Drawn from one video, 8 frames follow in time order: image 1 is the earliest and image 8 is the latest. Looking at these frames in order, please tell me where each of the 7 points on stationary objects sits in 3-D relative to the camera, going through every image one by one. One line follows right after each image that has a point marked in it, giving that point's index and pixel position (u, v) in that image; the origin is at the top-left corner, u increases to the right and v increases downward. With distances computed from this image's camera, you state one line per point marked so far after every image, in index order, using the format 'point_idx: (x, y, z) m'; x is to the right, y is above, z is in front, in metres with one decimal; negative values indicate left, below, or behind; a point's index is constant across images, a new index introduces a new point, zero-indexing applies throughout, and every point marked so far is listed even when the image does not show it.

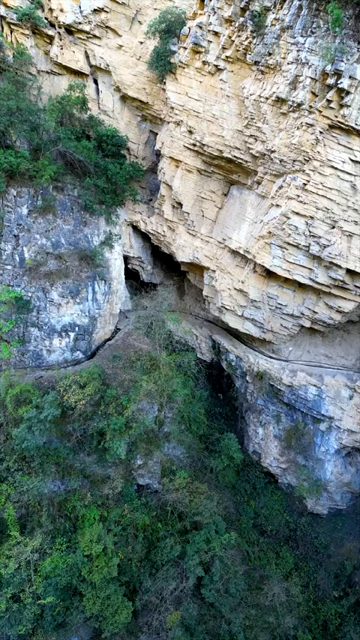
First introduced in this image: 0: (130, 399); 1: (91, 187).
0: (-0.9, -1.5, +8.9) m
1: (-1.7, +2.6, +9.2) m
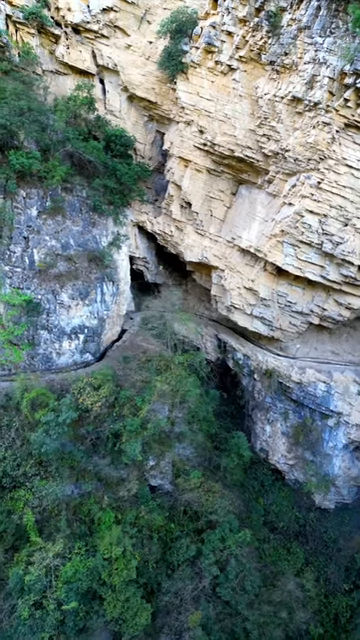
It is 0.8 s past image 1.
0: (-0.7, -1.5, +8.8) m
1: (-1.6, +2.6, +9.1) m
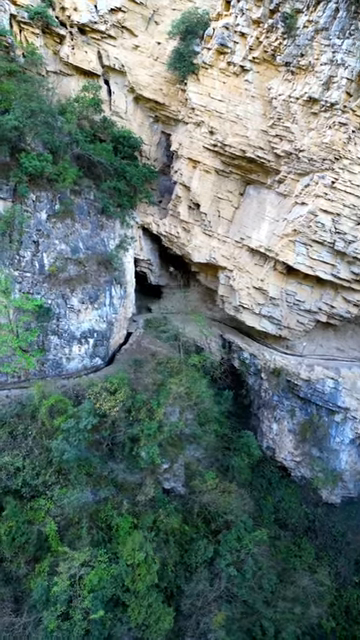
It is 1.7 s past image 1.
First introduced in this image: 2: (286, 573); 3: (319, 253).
0: (-0.4, -1.5, +8.8) m
1: (-1.4, +2.5, +9.0) m
2: (+2.2, -5.3, +9.9) m
3: (+2.5, +1.2, +8.4) m
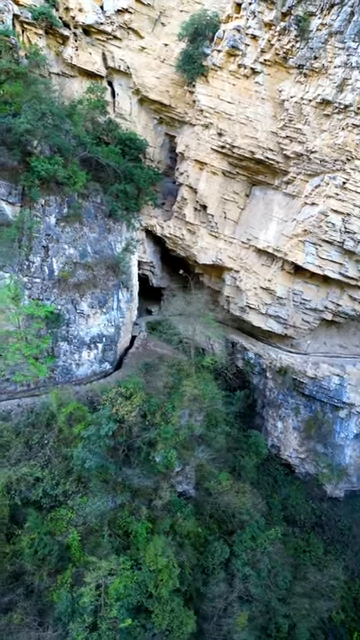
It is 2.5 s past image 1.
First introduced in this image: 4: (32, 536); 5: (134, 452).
0: (-0.1, -1.6, +8.7) m
1: (-1.2, +2.4, +8.9) m
2: (+2.5, -5.3, +10.0) m
3: (+2.7, +1.2, +8.5) m
4: (-2.3, -3.3, +7.2) m
5: (-0.8, -2.3, +8.3) m
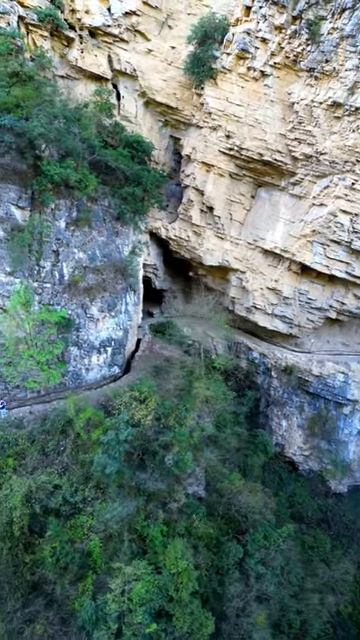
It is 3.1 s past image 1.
0: (+0.1, -1.6, +8.7) m
1: (-1.1, +2.3, +8.9) m
2: (+2.7, -5.2, +10.1) m
3: (+2.9, +1.2, +8.6) m
4: (-1.9, -3.4, +7.1) m
5: (-0.5, -2.4, +8.3) m
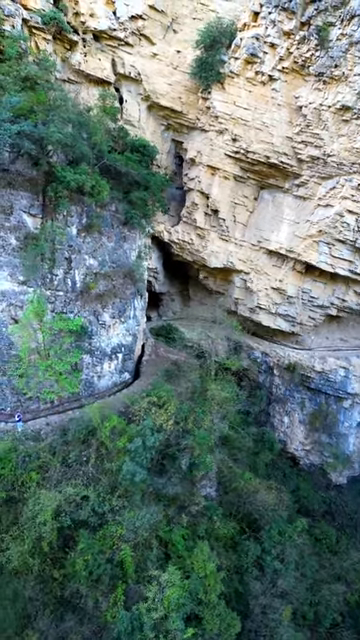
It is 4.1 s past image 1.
0: (+0.4, -1.7, +8.8) m
1: (-1.0, +2.2, +8.8) m
2: (+3.1, -5.2, +10.3) m
3: (+3.0, +1.3, +8.9) m
4: (-1.4, -3.5, +7.0) m
5: (-0.2, -2.5, +8.3) m
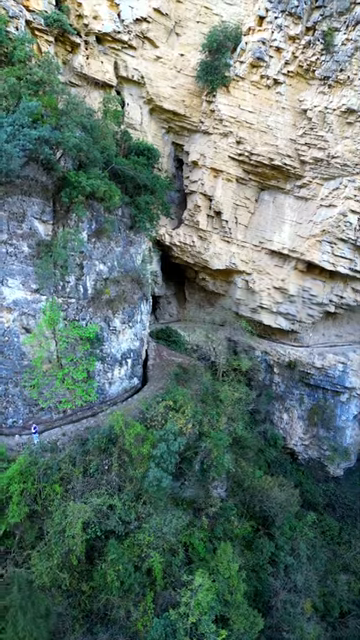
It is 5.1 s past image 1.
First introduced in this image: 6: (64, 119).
0: (+0.7, -1.7, +8.8) m
1: (-0.9, +2.1, +8.7) m
2: (+3.3, -5.1, +10.6) m
3: (+3.2, +1.4, +9.1) m
4: (-0.9, -3.6, +6.9) m
5: (+0.2, -2.5, +8.3) m
6: (-1.7, +2.9, +6.9) m
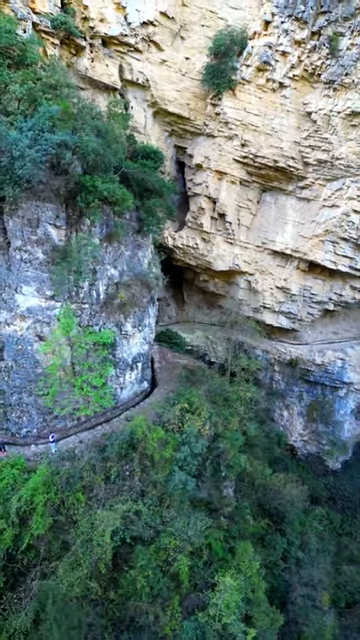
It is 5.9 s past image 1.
0: (+0.9, -1.7, +8.9) m
1: (-0.7, +2.1, +8.7) m
2: (+3.5, -5.1, +10.8) m
3: (+3.3, +1.4, +9.3) m
4: (-0.5, -3.7, +6.9) m
5: (+0.5, -2.6, +8.3) m
6: (-1.5, +2.8, +6.8) m
